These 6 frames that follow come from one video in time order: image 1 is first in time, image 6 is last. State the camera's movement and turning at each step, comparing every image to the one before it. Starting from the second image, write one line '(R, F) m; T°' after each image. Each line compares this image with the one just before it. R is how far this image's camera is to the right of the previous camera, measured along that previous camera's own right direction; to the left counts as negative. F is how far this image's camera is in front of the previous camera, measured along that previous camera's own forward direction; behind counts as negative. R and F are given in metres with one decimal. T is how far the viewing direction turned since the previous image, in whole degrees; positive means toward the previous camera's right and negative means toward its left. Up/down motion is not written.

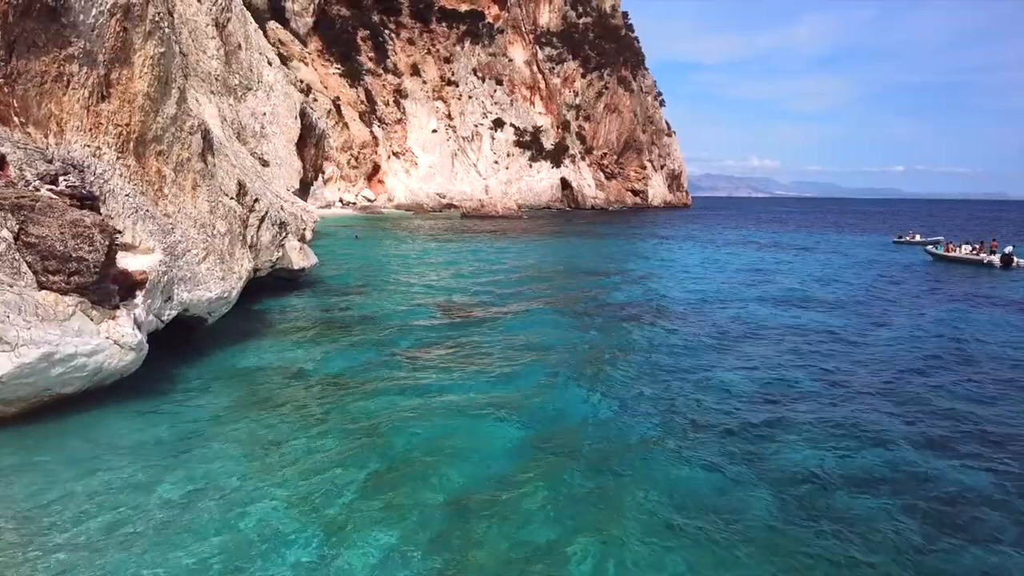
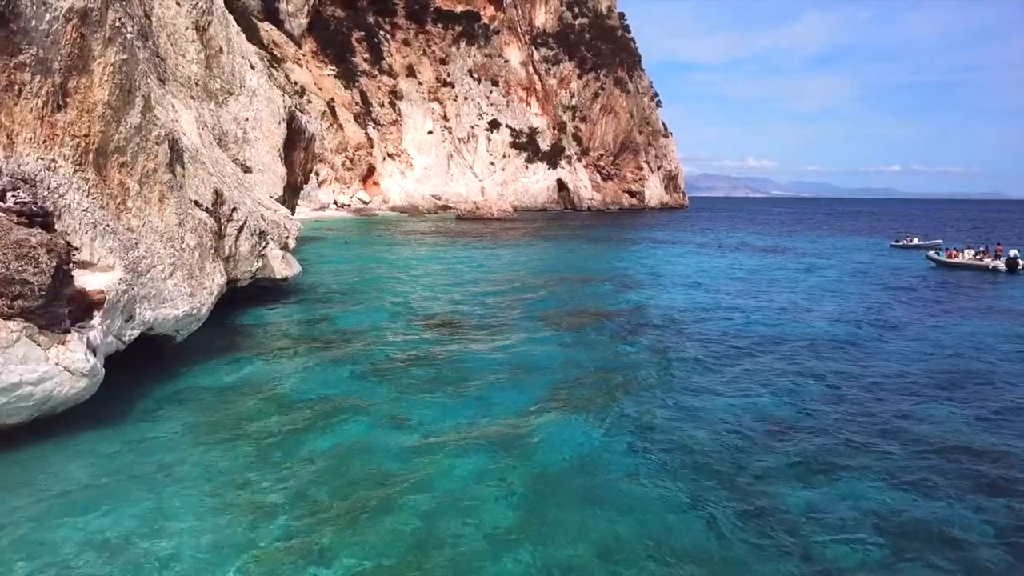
(+0.2, +0.3) m; 0°
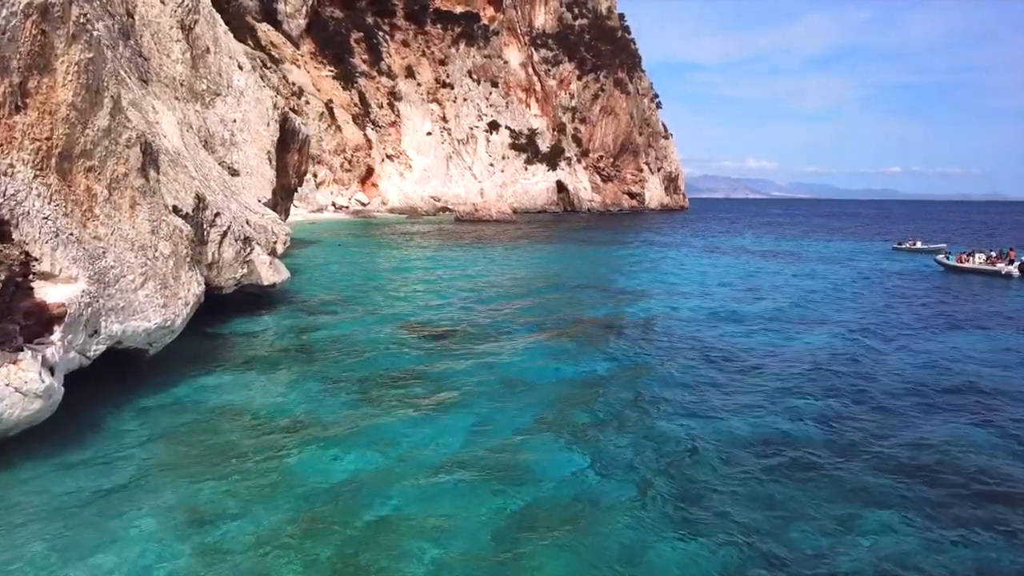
(+0.1, +0.4) m; 0°
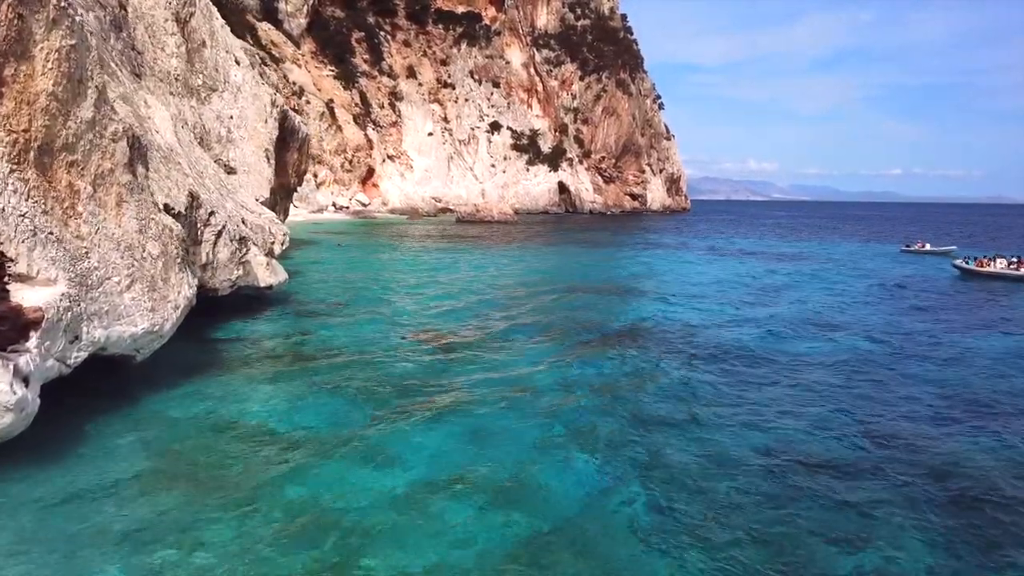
(-0.1, +0.4) m; 0°
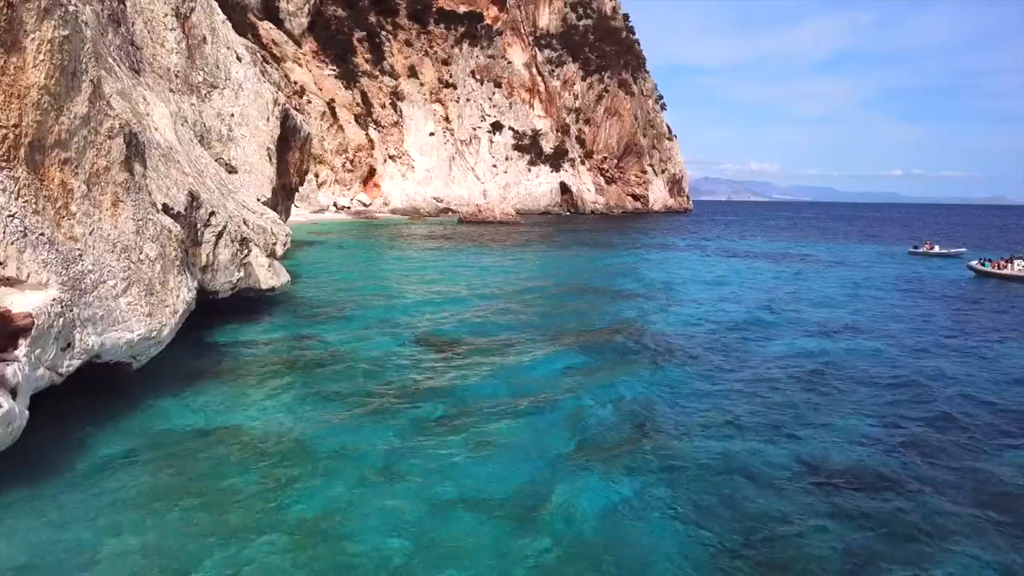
(-0.1, +0.3) m; 0°
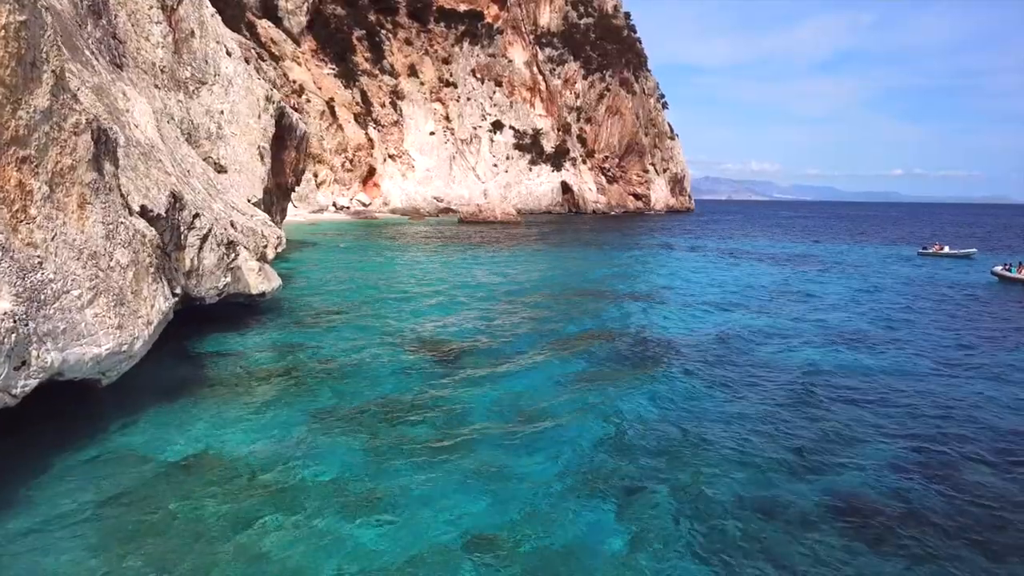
(0.0, +0.5) m; 0°
